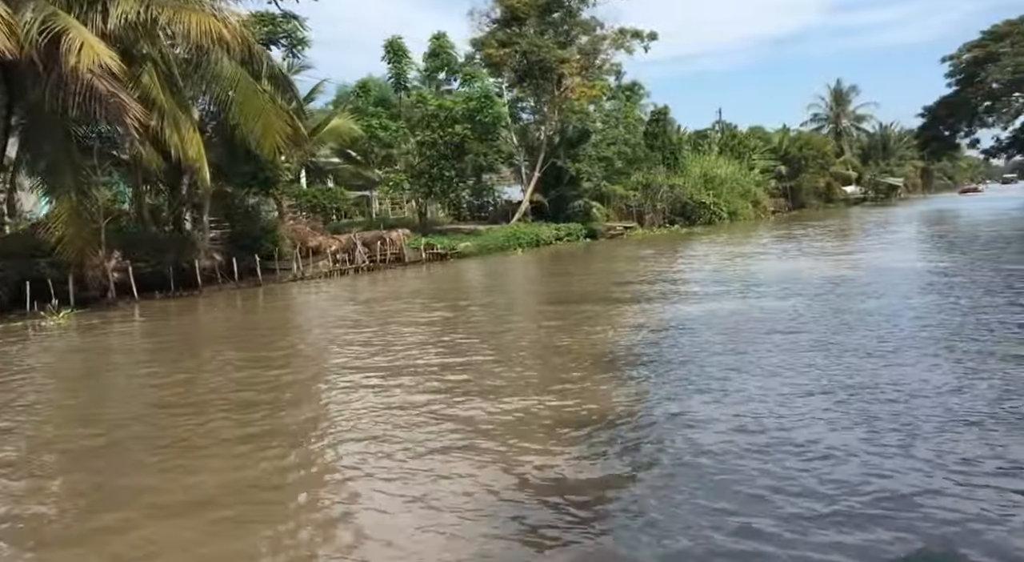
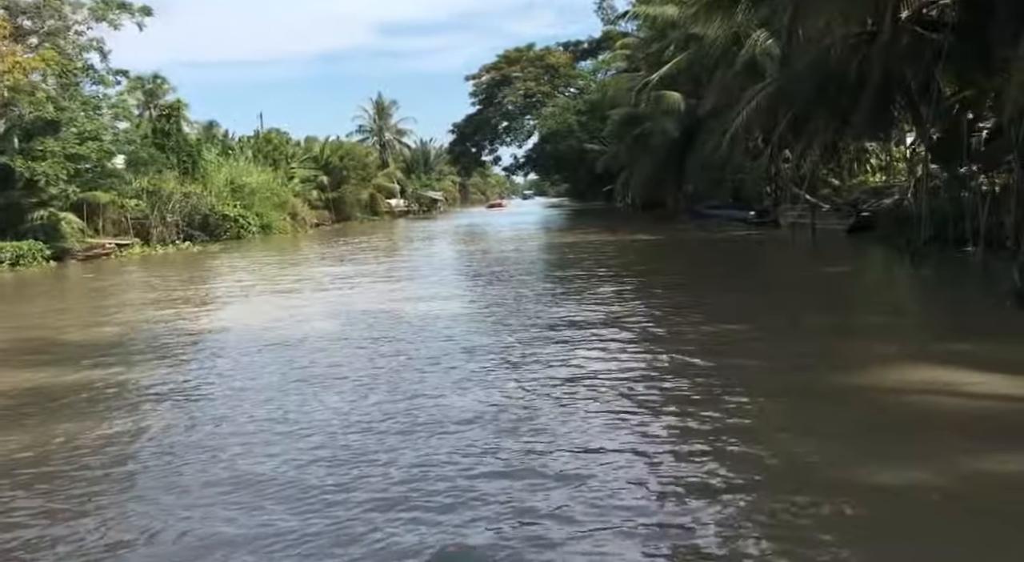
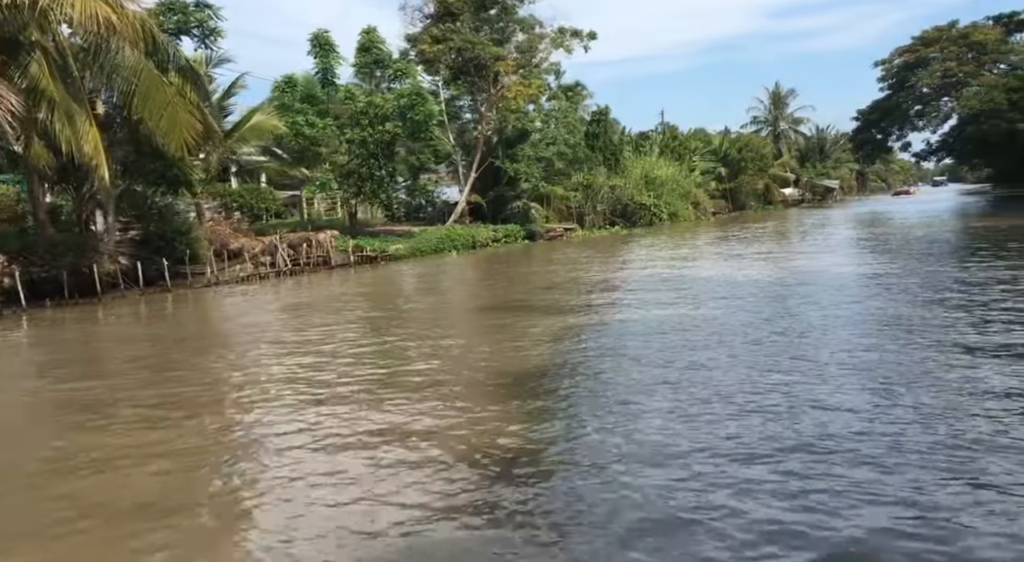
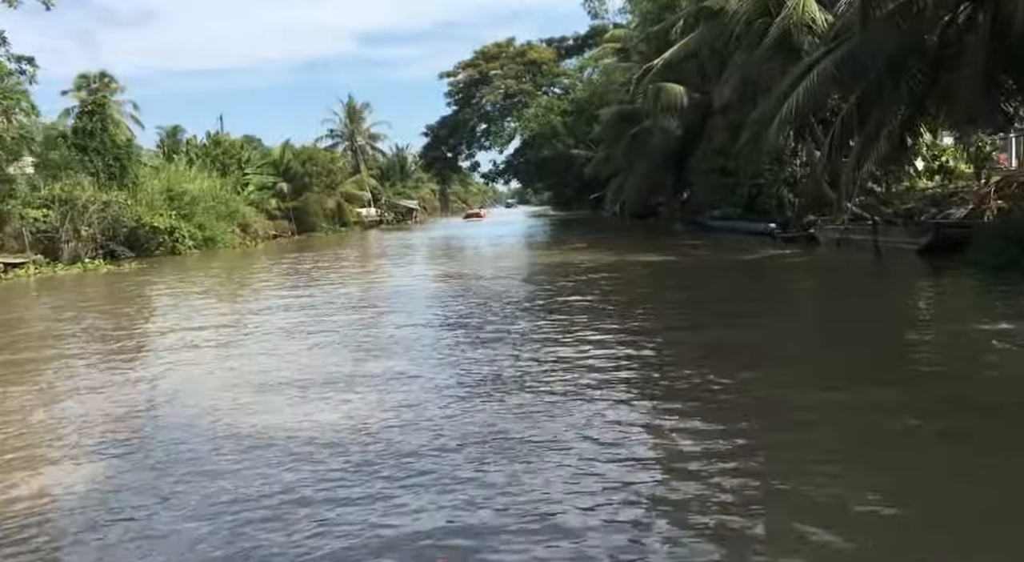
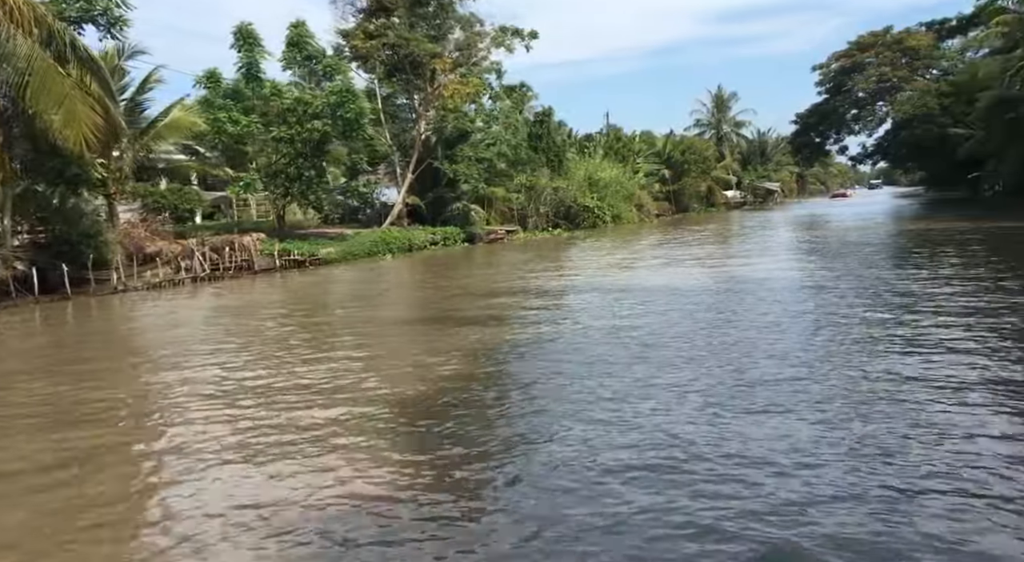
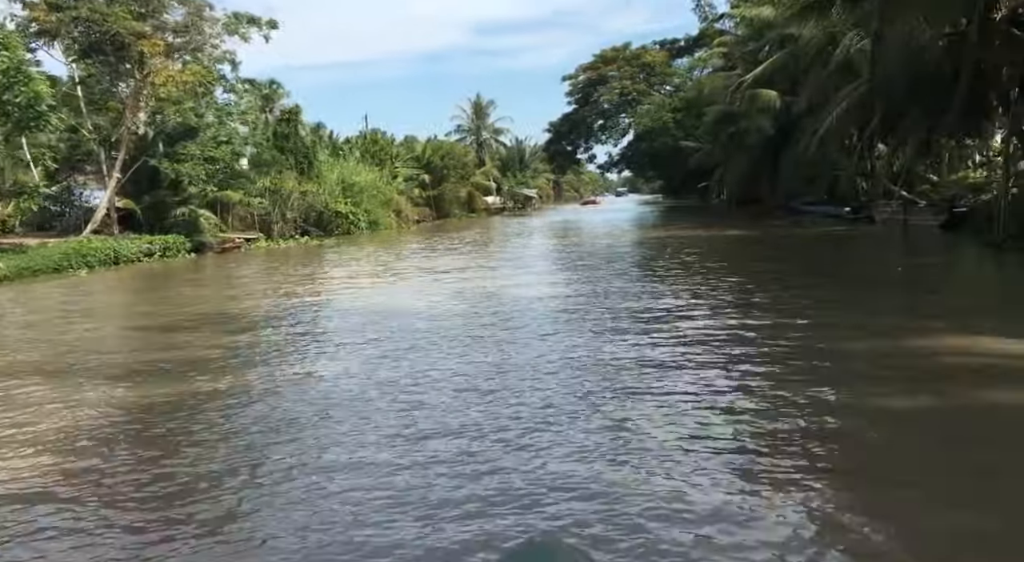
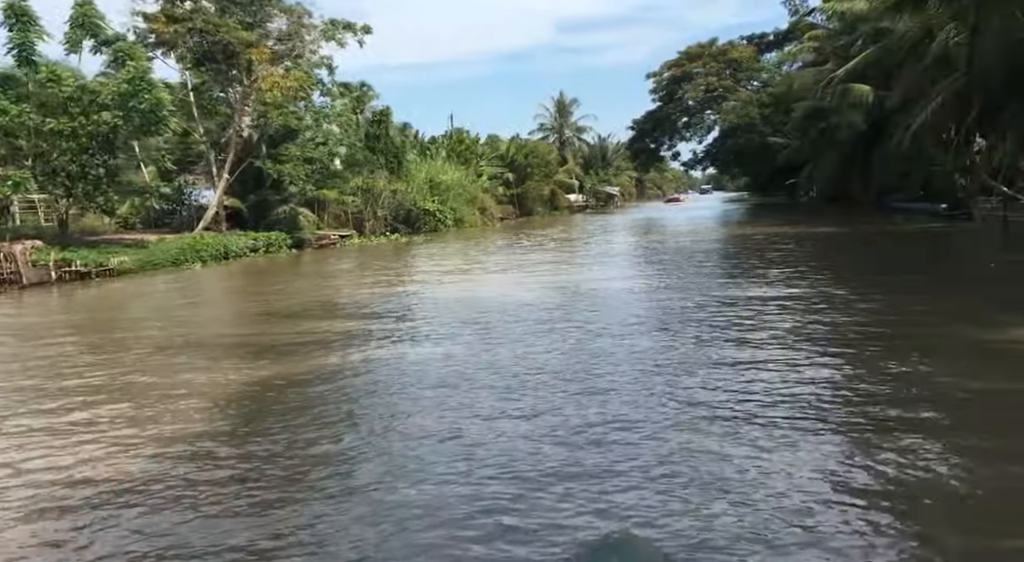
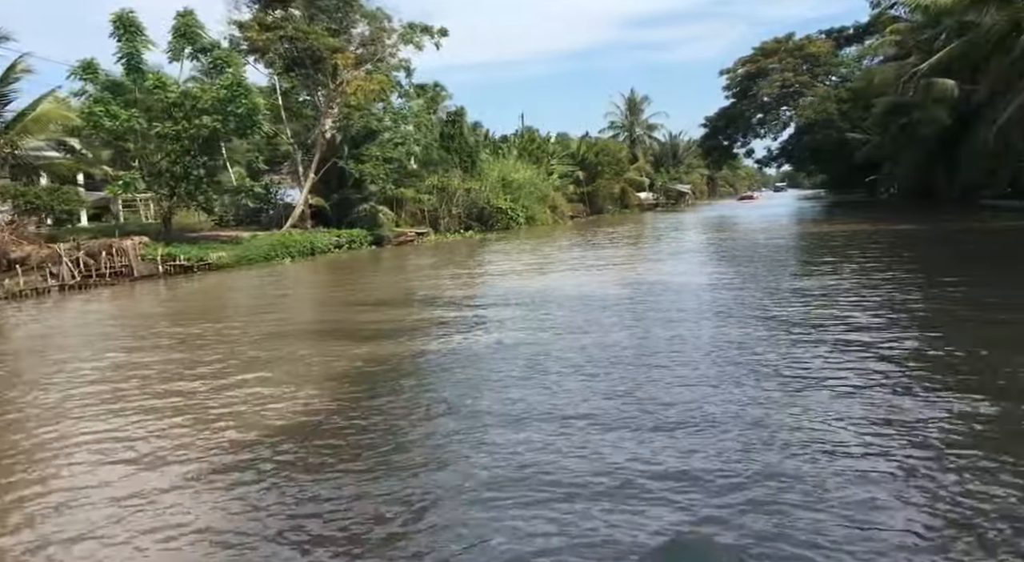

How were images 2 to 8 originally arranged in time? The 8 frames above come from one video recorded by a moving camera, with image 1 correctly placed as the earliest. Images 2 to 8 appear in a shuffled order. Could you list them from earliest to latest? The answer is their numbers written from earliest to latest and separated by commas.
3, 5, 8, 7, 6, 2, 4
